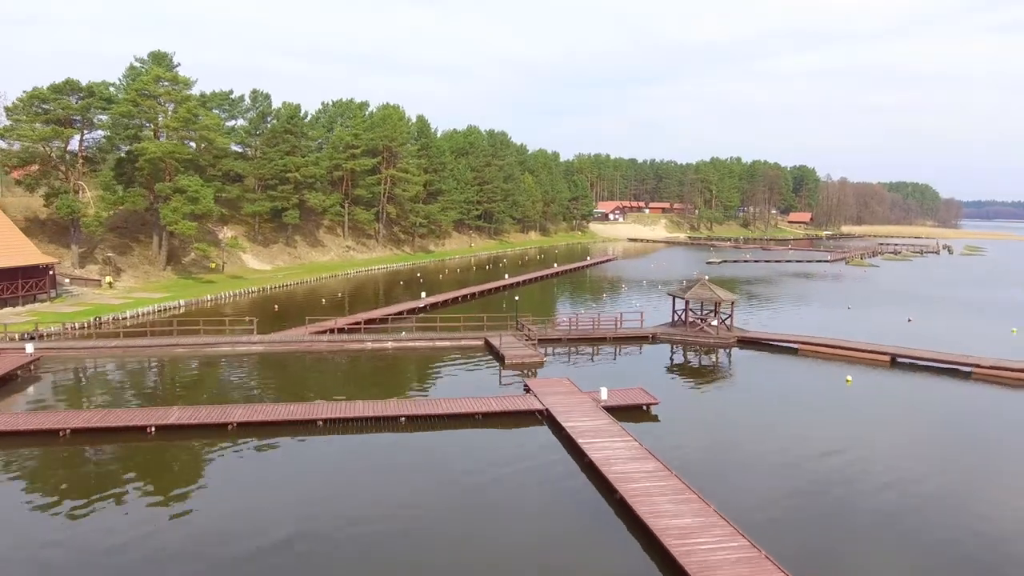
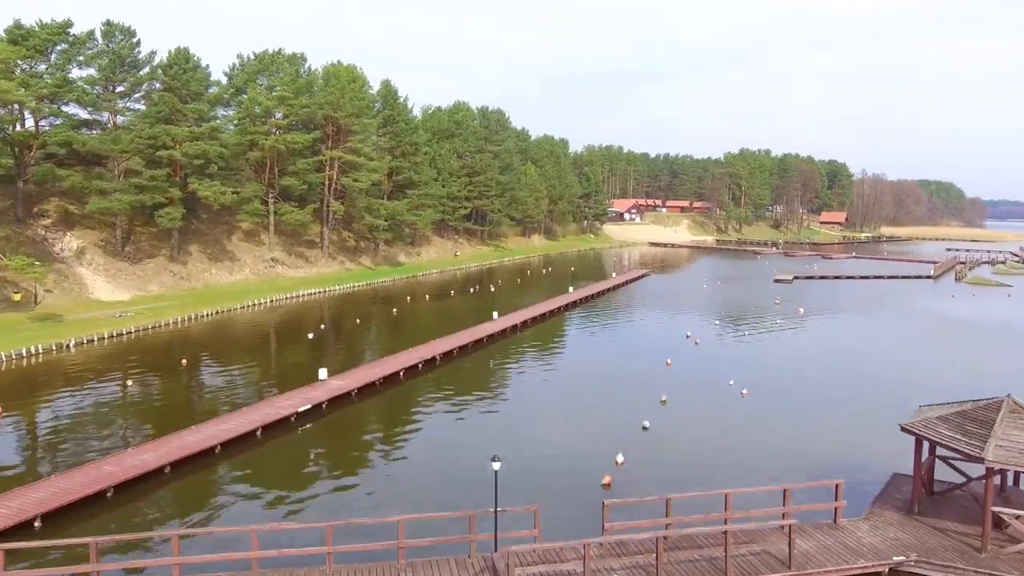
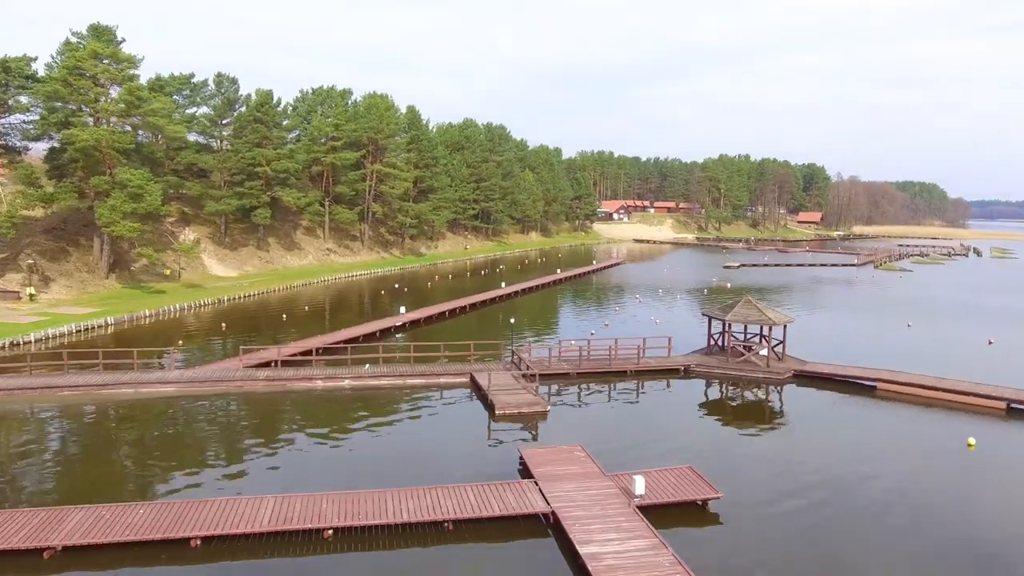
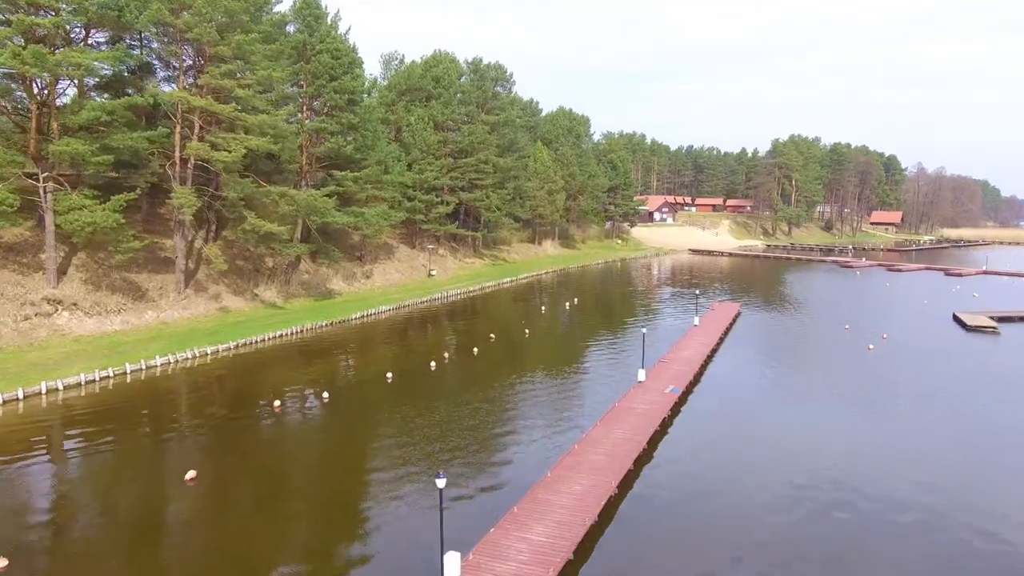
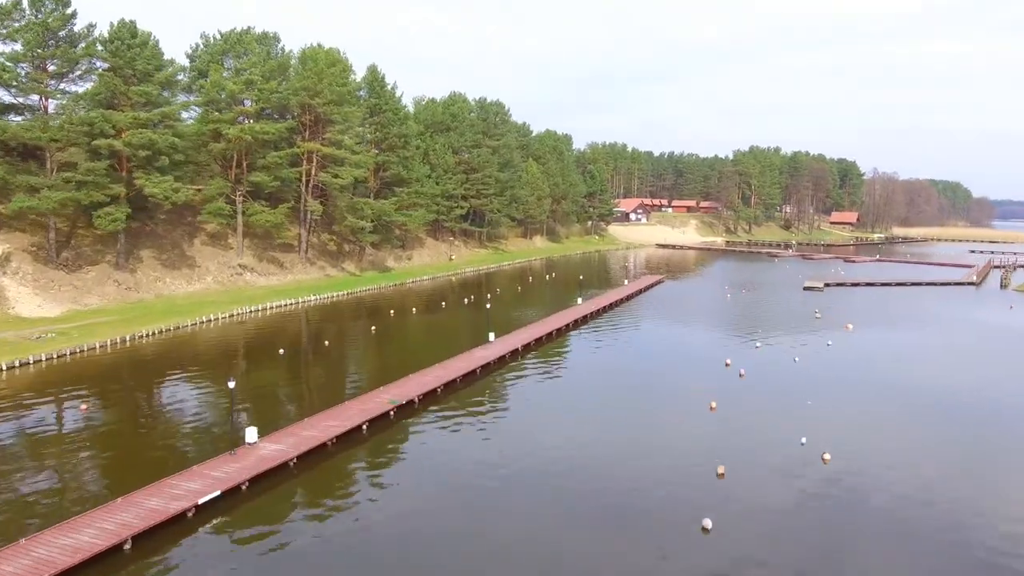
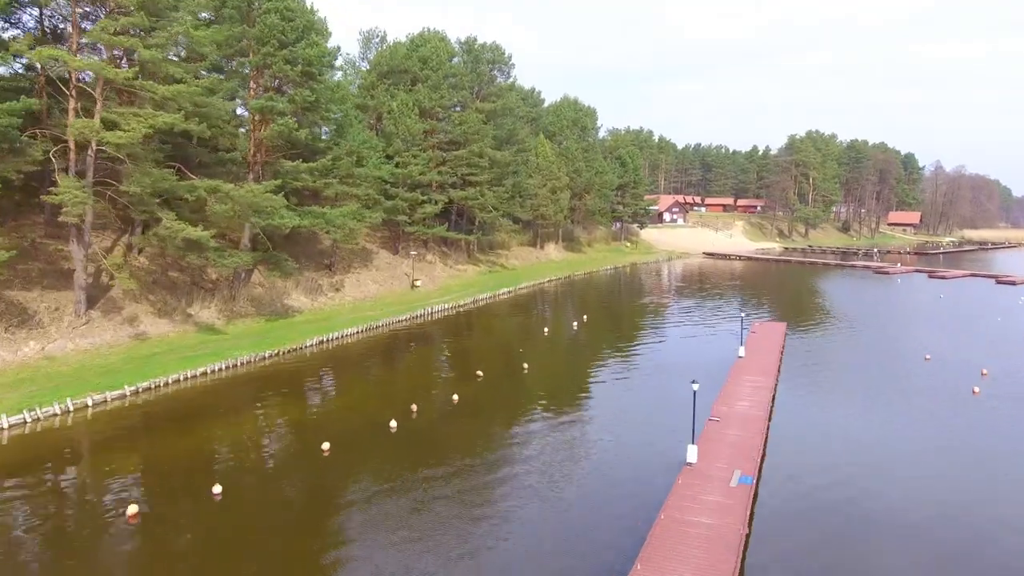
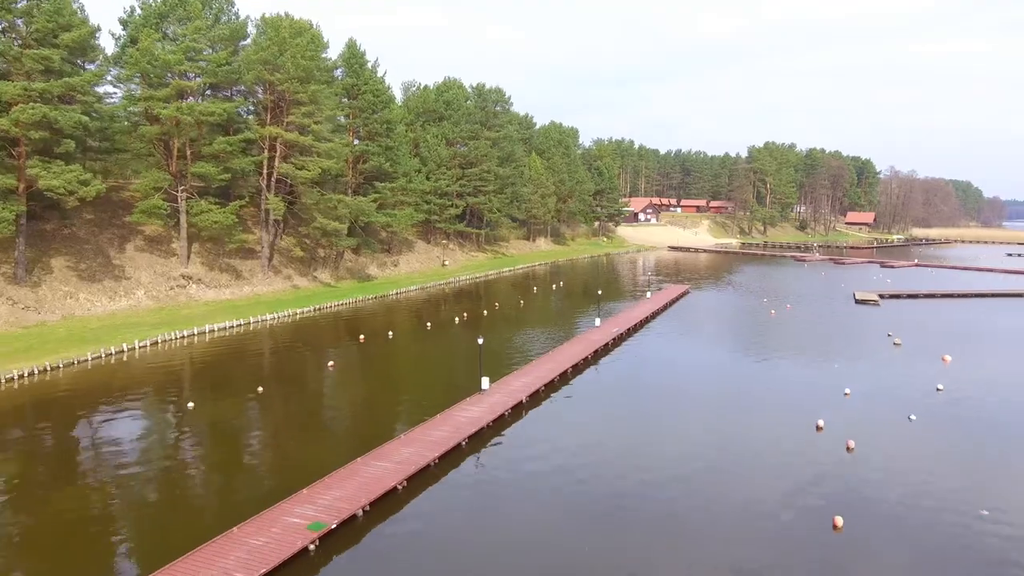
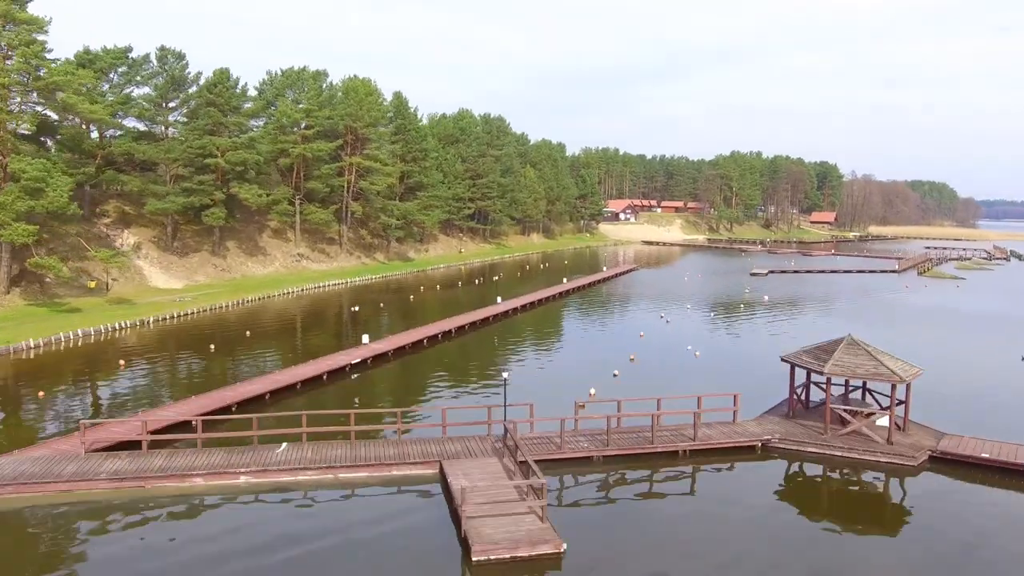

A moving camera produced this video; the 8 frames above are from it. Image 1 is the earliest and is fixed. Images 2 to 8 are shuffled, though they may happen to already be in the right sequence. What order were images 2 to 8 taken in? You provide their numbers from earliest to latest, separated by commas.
3, 8, 2, 5, 7, 4, 6
